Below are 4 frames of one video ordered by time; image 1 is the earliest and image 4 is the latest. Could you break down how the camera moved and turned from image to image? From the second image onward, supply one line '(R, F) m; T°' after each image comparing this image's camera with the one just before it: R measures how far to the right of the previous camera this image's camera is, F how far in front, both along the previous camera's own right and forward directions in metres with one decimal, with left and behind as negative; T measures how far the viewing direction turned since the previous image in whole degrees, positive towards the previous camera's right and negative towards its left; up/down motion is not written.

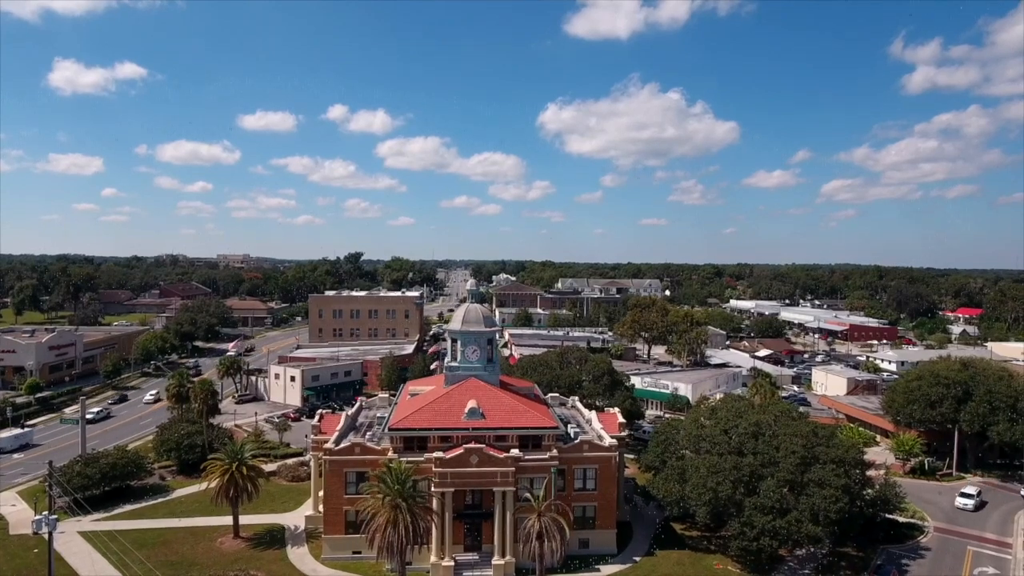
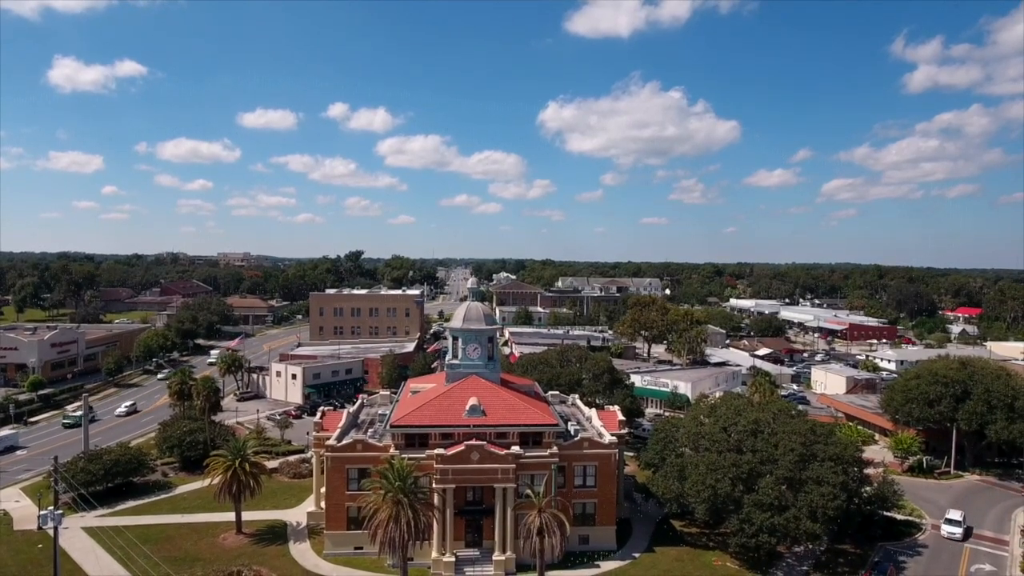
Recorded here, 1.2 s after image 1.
(0.0, -0.3) m; 0°
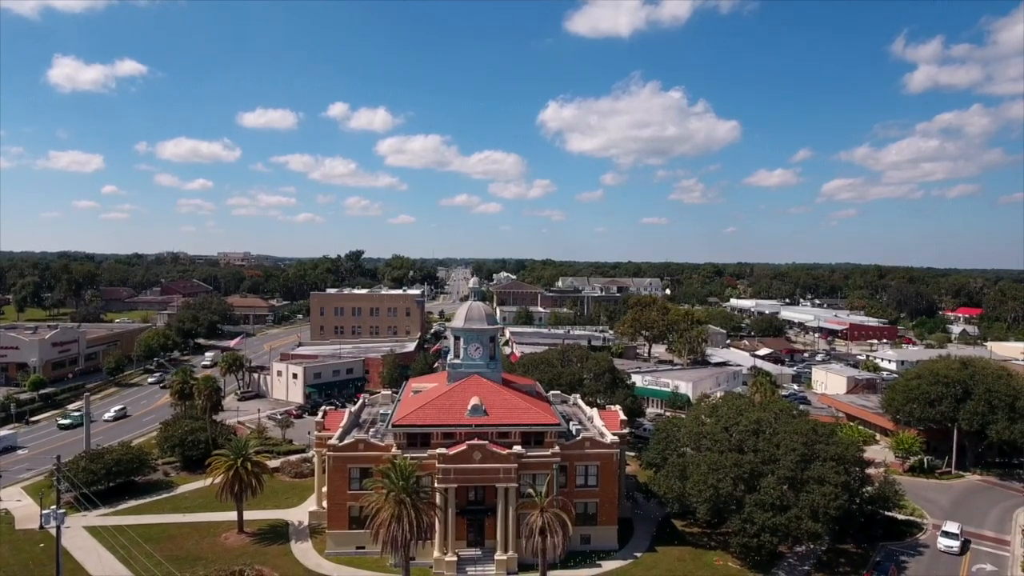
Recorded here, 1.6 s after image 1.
(-0.1, 0.0) m; 0°
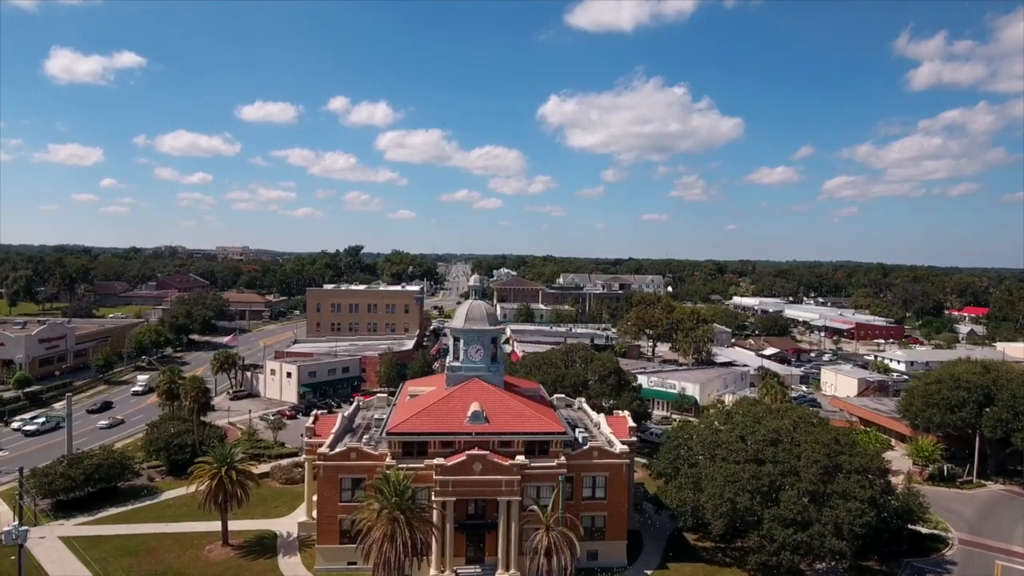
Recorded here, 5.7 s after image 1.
(-0.2, +2.6) m; 0°
